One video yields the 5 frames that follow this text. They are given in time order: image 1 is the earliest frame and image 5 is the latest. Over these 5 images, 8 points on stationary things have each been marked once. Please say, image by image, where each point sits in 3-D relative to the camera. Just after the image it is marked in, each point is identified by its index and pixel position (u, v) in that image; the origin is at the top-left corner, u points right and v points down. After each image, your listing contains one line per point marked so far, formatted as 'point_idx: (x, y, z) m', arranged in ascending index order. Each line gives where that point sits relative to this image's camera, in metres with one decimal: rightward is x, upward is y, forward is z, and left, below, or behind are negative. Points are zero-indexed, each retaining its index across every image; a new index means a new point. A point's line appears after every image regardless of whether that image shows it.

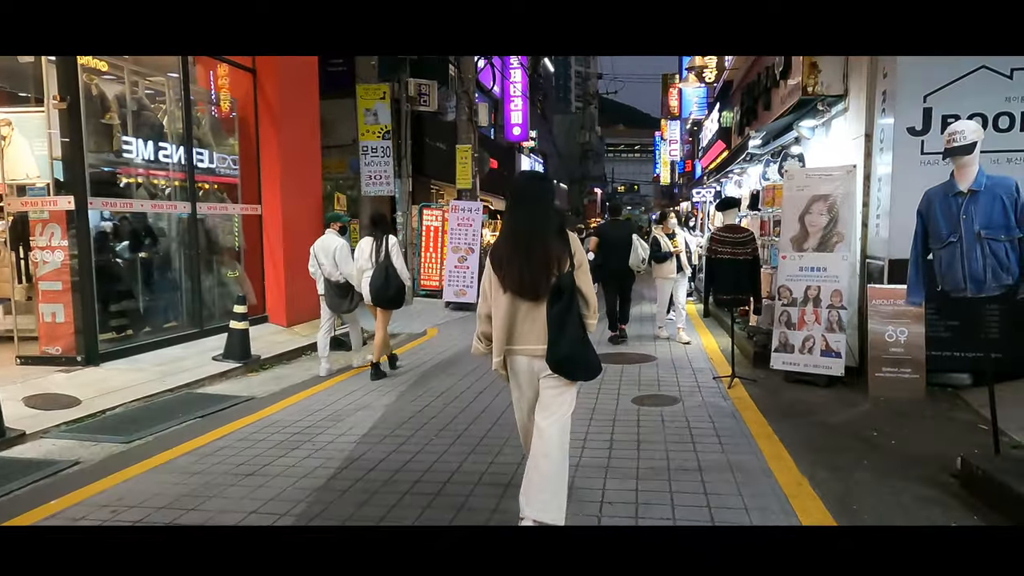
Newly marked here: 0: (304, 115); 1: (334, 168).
0: (-3.1, +2.6, +10.0) m
1: (-3.9, +2.6, +14.7) m
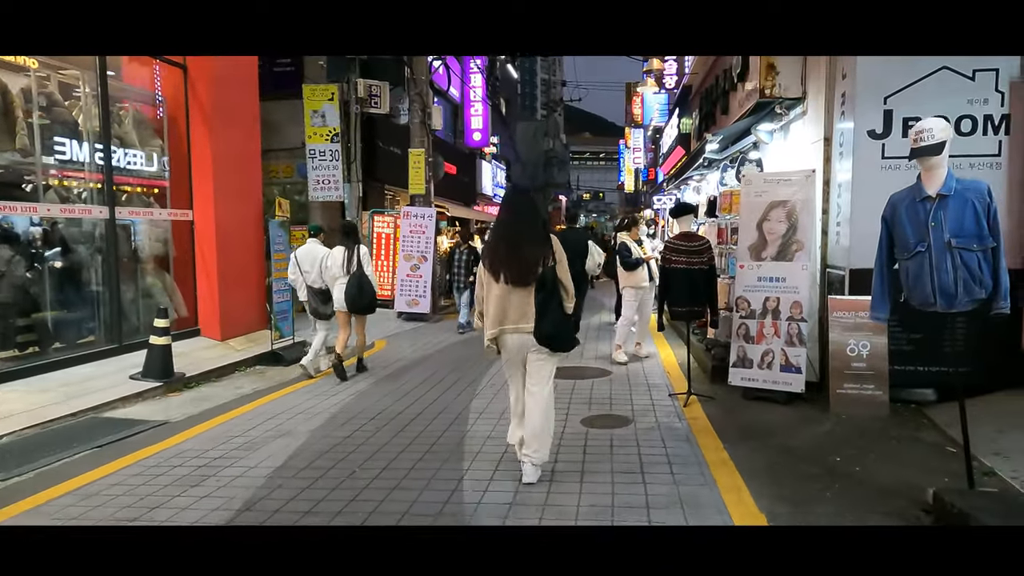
0: (-3.8, +2.4, +9.4) m
1: (-4.8, +2.4, +14.0) m
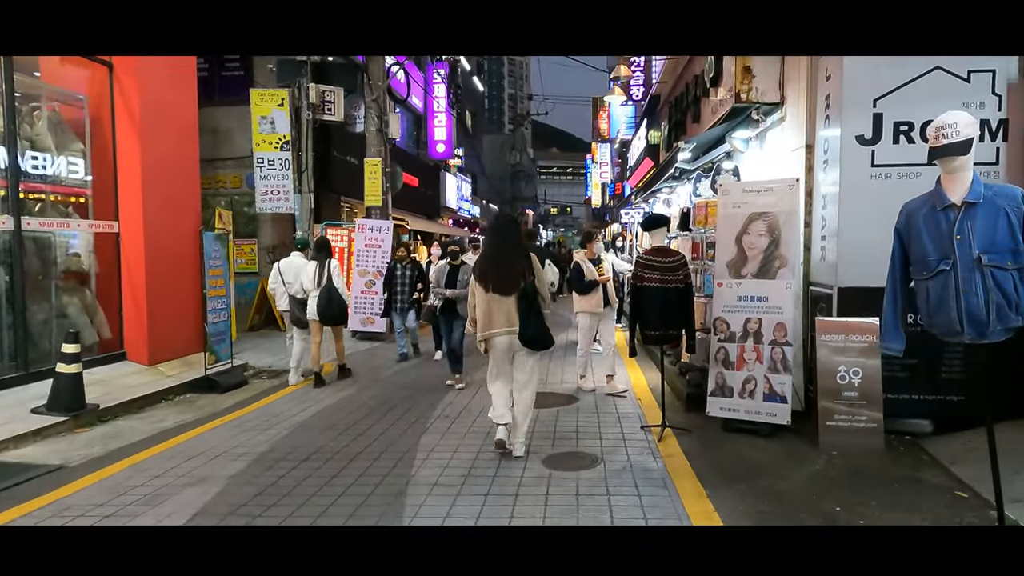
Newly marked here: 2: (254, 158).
0: (-4.3, +2.2, +8.6) m
1: (-5.6, +2.1, +13.2) m
2: (-4.3, +2.2, +11.0) m
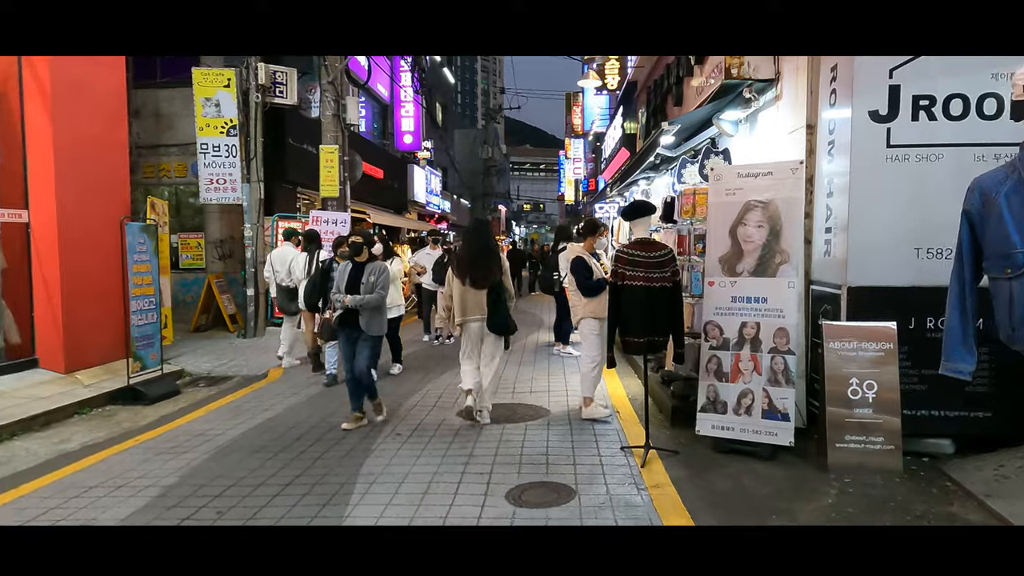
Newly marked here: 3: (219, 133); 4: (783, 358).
0: (-4.7, +2.2, +7.7) m
1: (-6.2, +2.1, +12.1) m
2: (-4.8, +2.2, +10.1) m
3: (-4.5, +2.4, +10.1) m
4: (+1.8, -0.5, +4.5) m
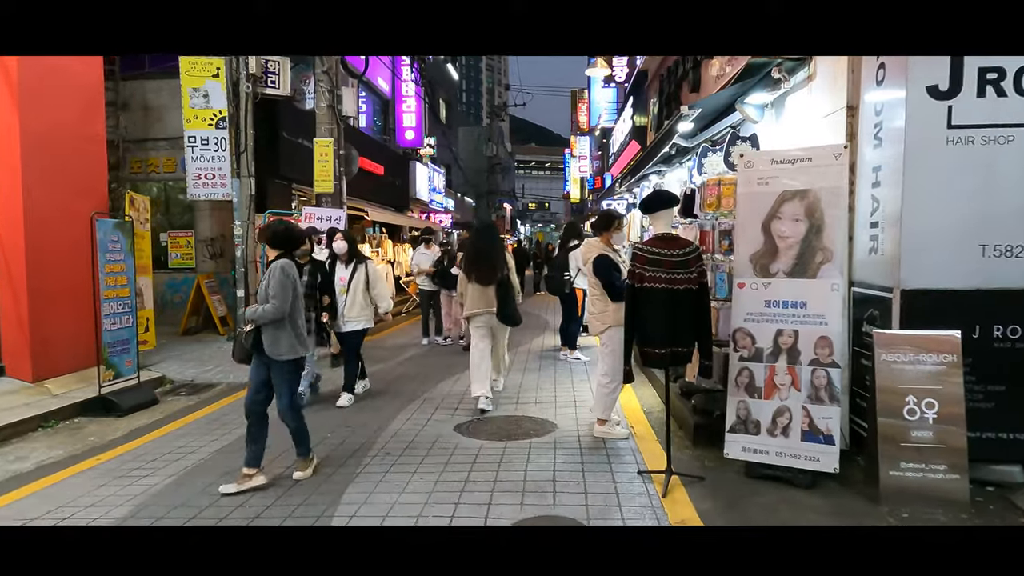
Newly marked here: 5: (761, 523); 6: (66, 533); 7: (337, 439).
0: (-4.7, +2.2, +7.1) m
1: (-6.1, +2.1, +11.6) m
2: (-4.7, +2.2, +9.5) m
3: (-4.4, +2.3, +9.6) m
4: (+1.8, -0.5, +3.9) m
5: (+1.3, -1.2, +3.5) m
6: (-2.4, -1.3, +3.6) m
7: (-1.3, -1.2, +5.2) m
